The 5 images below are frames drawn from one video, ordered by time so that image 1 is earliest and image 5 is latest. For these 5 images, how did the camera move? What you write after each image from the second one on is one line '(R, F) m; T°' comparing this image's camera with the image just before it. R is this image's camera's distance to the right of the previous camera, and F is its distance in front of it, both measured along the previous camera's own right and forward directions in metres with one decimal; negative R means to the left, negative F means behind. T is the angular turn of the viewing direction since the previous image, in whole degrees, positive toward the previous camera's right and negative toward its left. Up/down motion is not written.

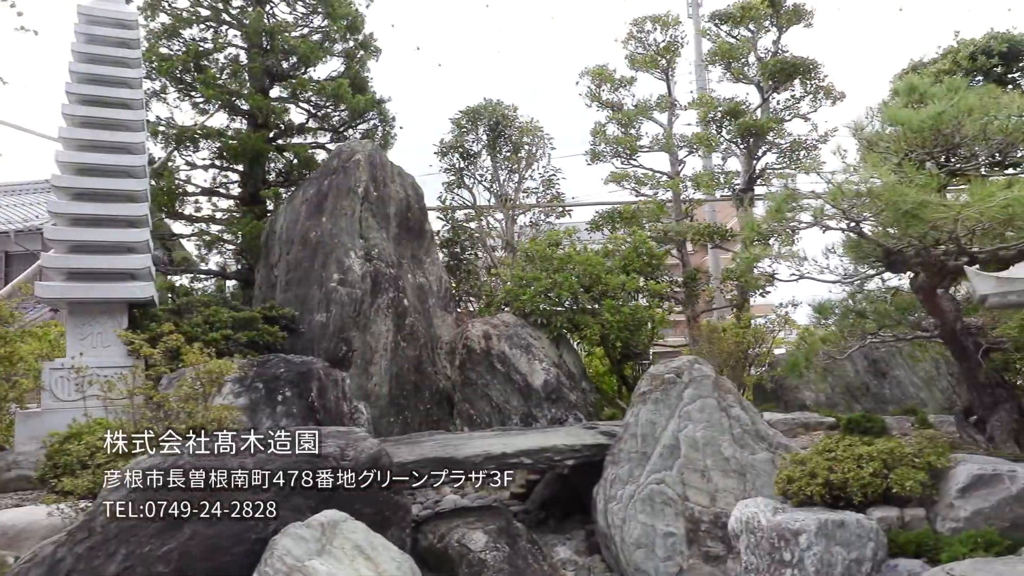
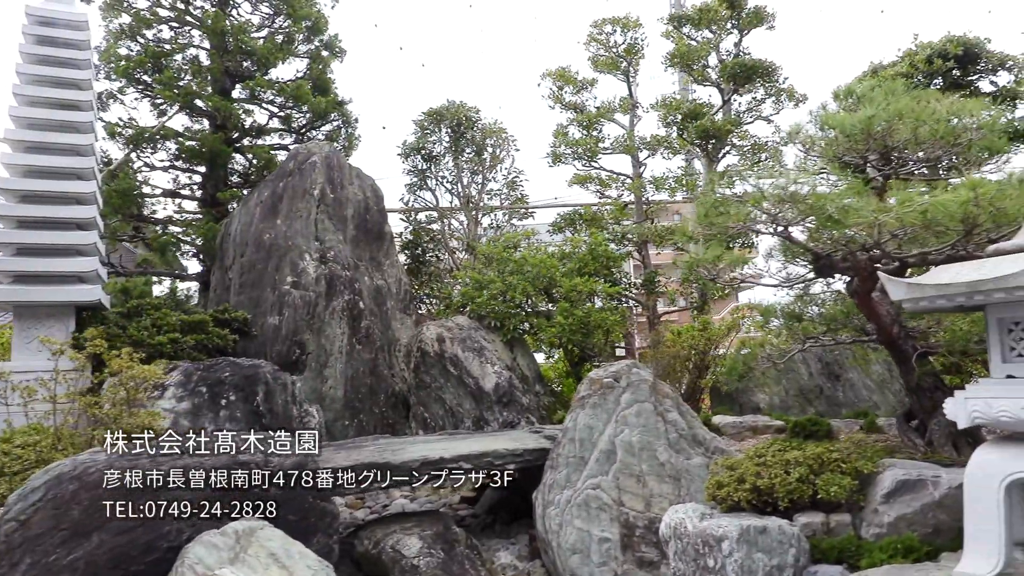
(+0.5, 0.0) m; 0°
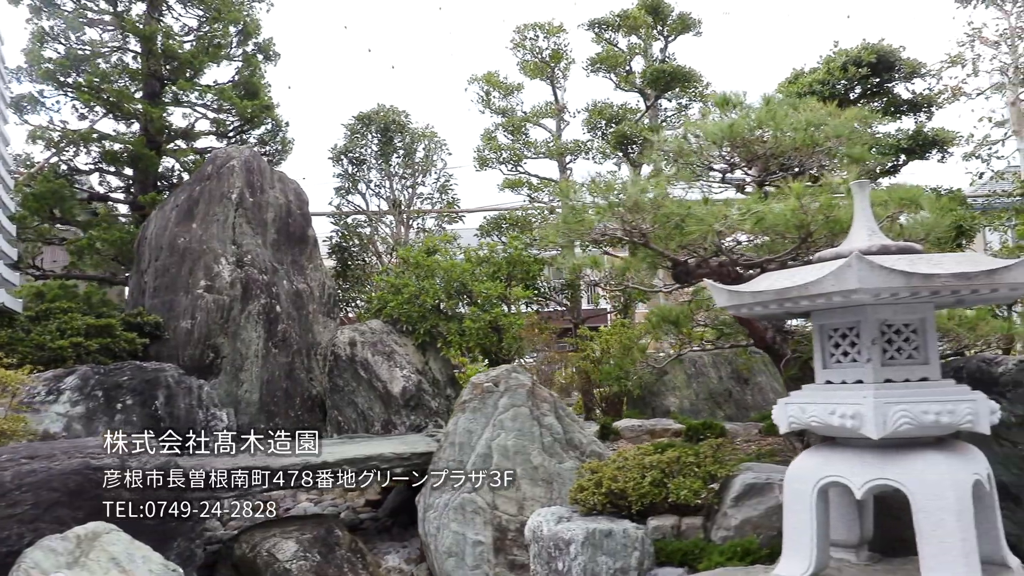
(+0.9, -0.1) m; +1°
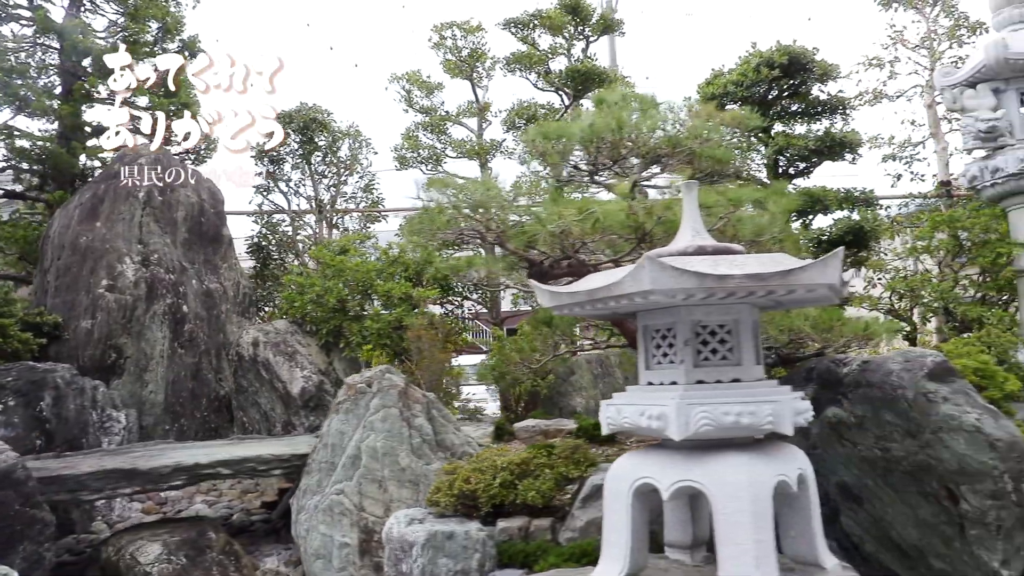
(+0.9, 0.0) m; +1°
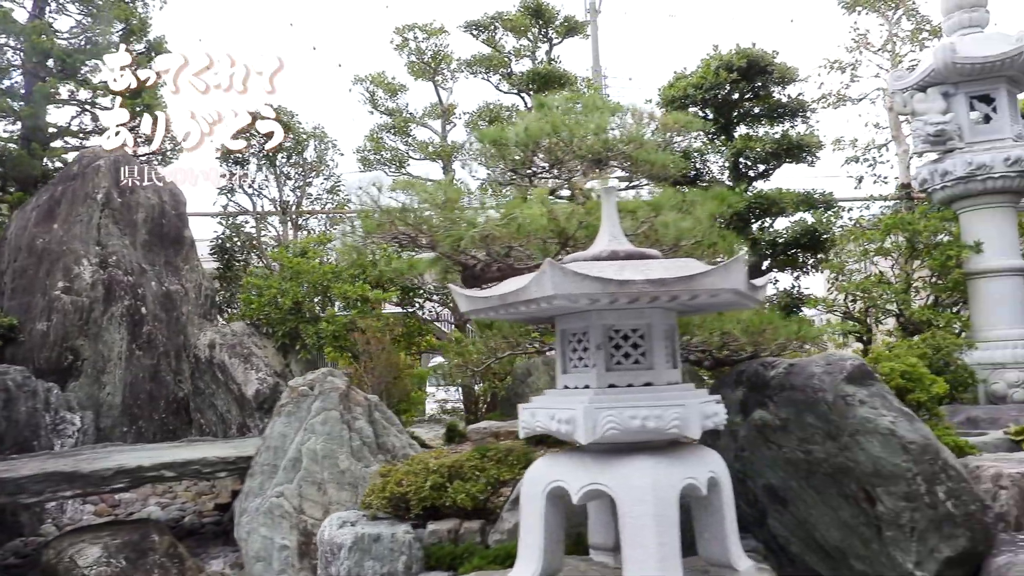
(+0.4, 0.0) m; 0°
